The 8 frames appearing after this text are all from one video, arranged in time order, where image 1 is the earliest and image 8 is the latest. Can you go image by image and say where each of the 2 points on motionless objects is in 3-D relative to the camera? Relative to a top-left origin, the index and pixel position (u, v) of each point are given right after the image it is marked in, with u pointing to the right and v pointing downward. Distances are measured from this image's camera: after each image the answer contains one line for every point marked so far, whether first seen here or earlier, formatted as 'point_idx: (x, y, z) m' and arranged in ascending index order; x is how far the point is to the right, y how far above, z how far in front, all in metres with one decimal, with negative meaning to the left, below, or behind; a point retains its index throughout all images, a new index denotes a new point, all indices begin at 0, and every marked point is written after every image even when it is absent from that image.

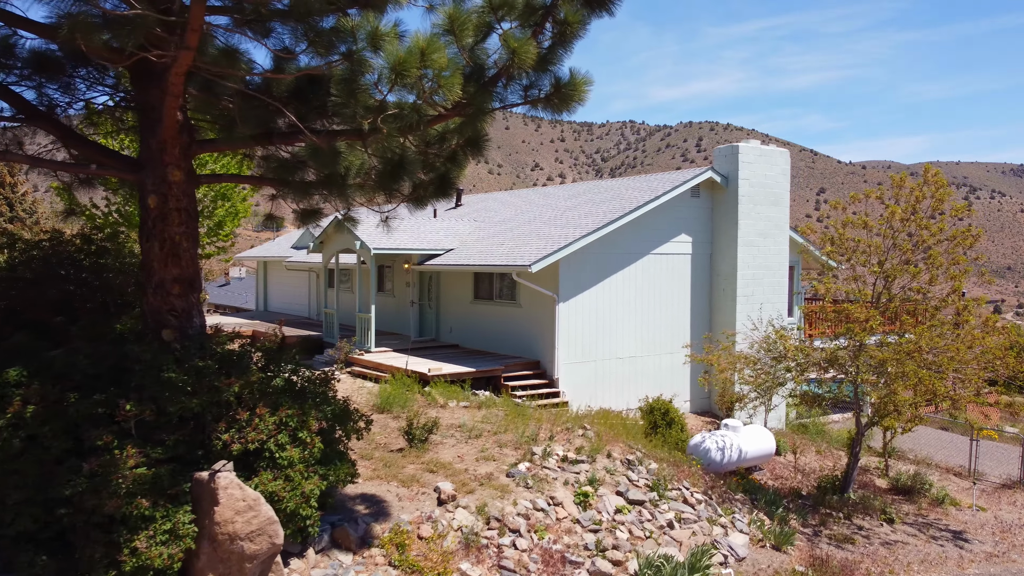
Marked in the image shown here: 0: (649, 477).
0: (+1.7, -2.4, +9.2) m
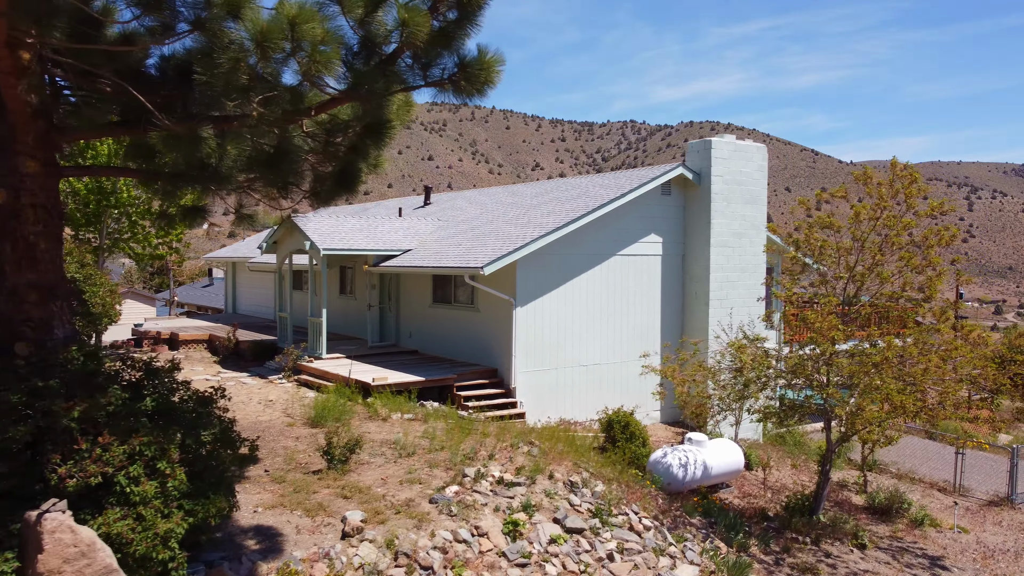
0: (+0.9, -2.5, +8.3) m
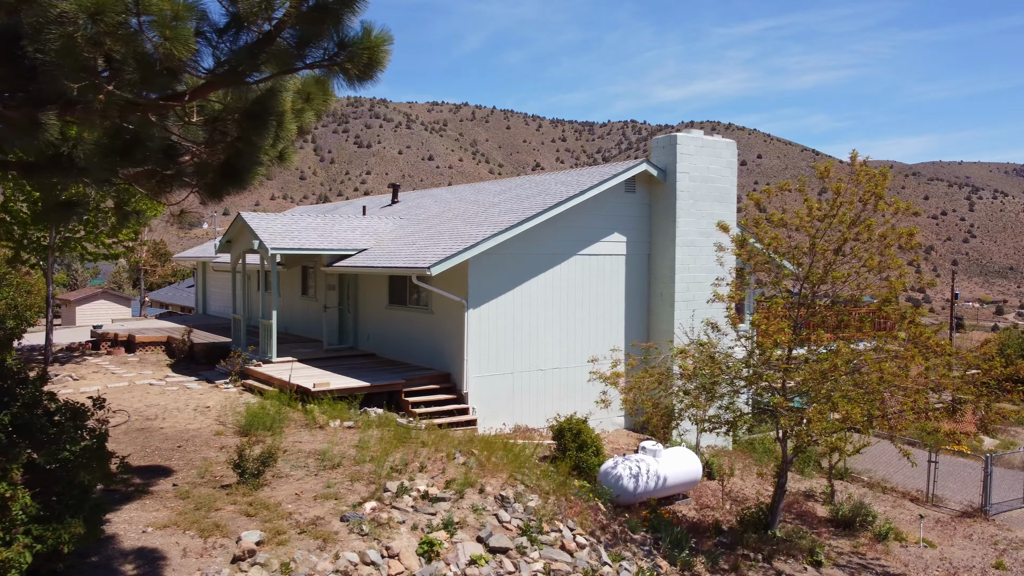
0: (+0.1, -2.5, +7.8) m
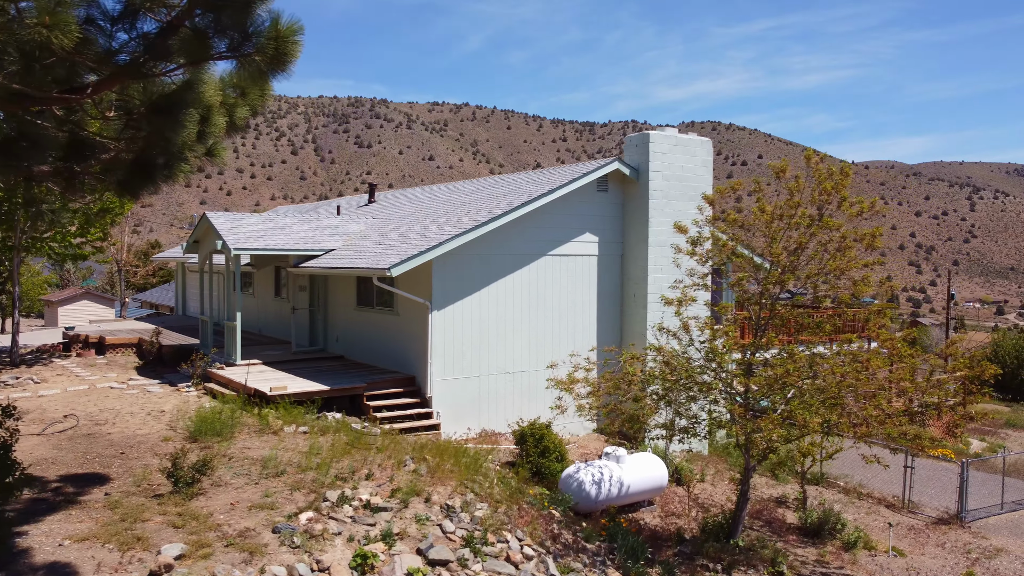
0: (-0.4, -2.5, +7.5) m
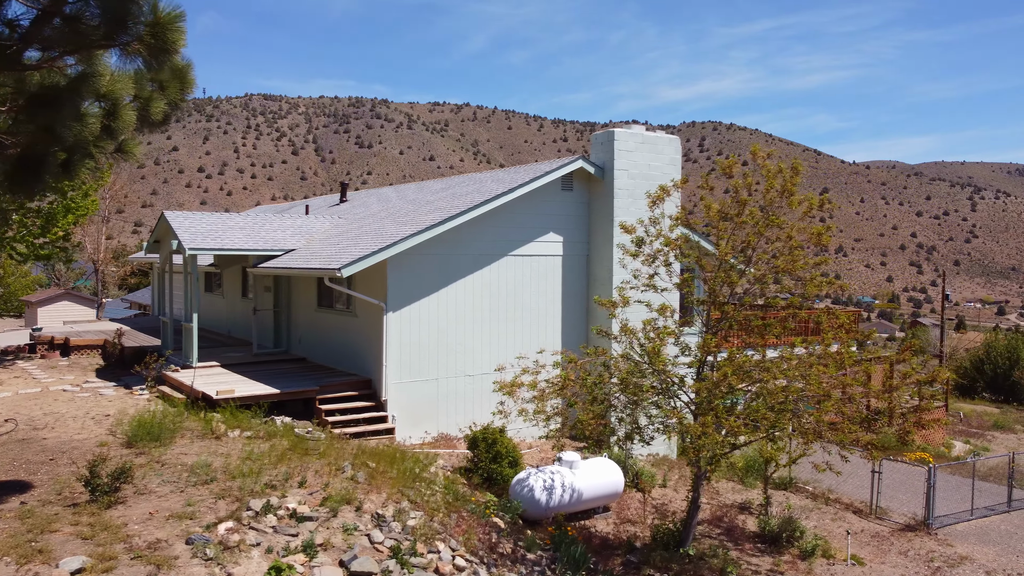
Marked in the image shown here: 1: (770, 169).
0: (-1.1, -2.5, +7.3) m
1: (+3.1, +1.4, +8.7) m
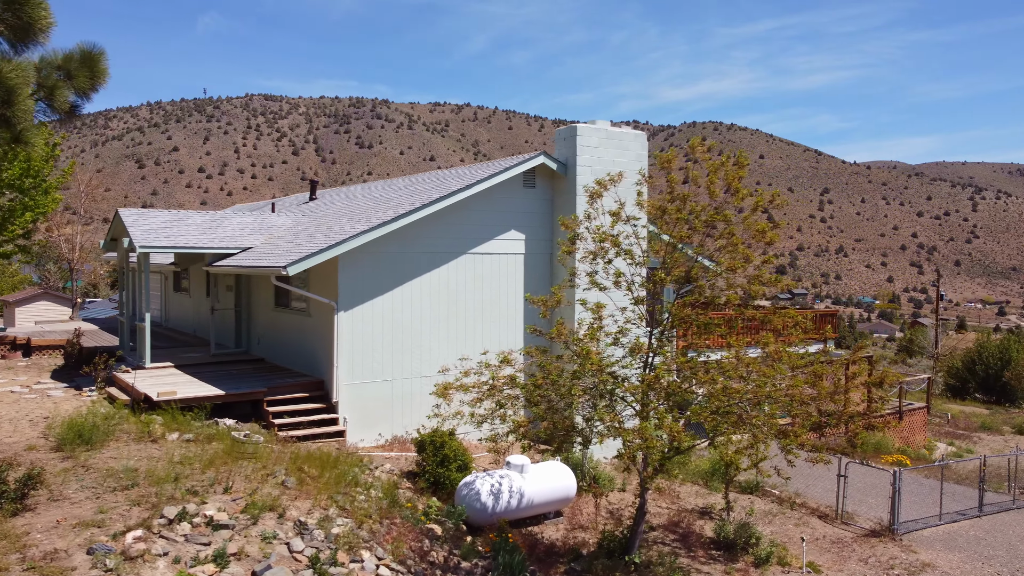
0: (-1.8, -2.5, +7.0) m
1: (+2.4, +1.5, +8.4) m
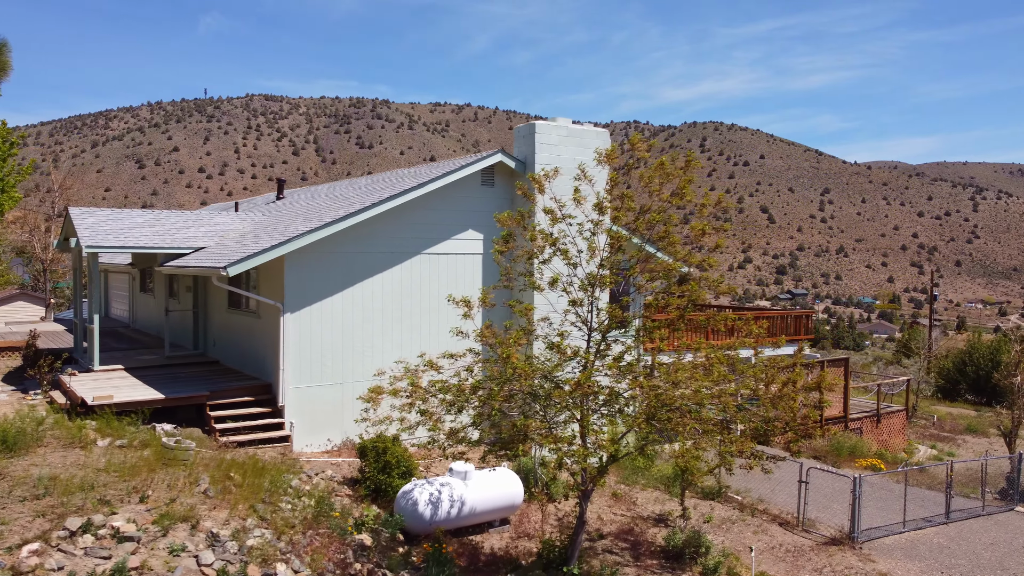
0: (-2.6, -2.5, +6.7) m
1: (+1.7, +1.4, +8.1) m
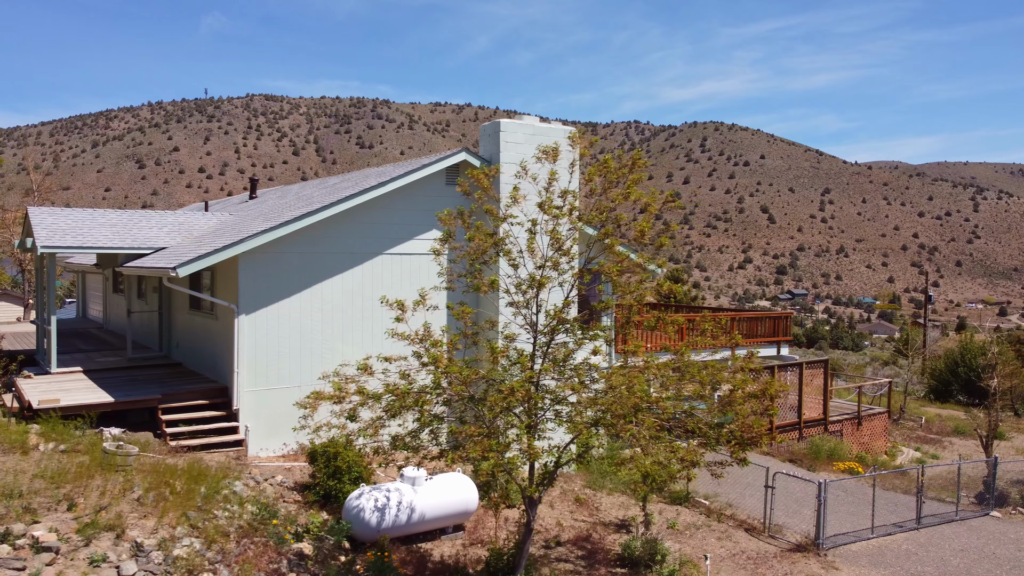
0: (-3.2, -2.5, +6.5) m
1: (+1.1, +1.4, +7.9) m
